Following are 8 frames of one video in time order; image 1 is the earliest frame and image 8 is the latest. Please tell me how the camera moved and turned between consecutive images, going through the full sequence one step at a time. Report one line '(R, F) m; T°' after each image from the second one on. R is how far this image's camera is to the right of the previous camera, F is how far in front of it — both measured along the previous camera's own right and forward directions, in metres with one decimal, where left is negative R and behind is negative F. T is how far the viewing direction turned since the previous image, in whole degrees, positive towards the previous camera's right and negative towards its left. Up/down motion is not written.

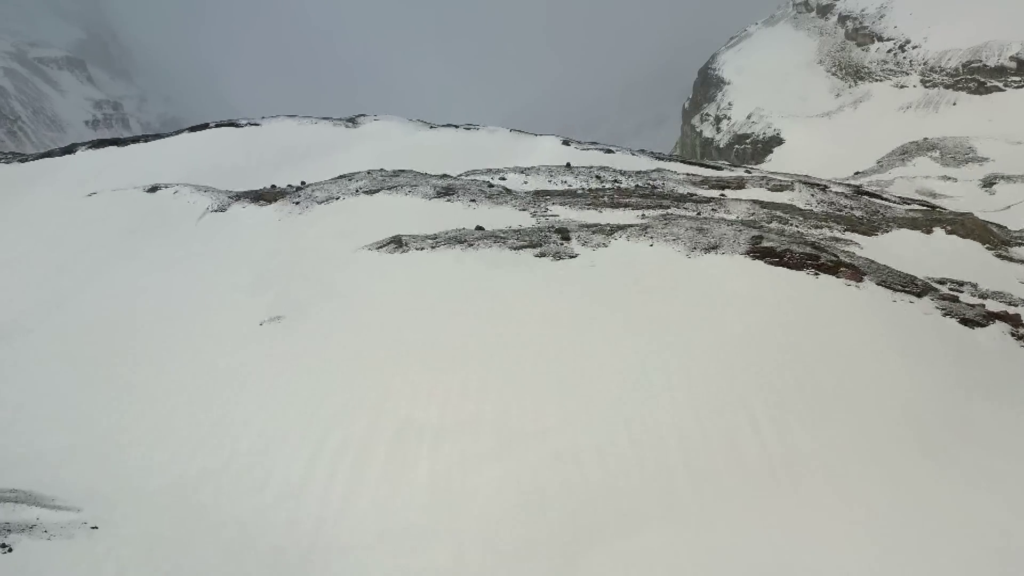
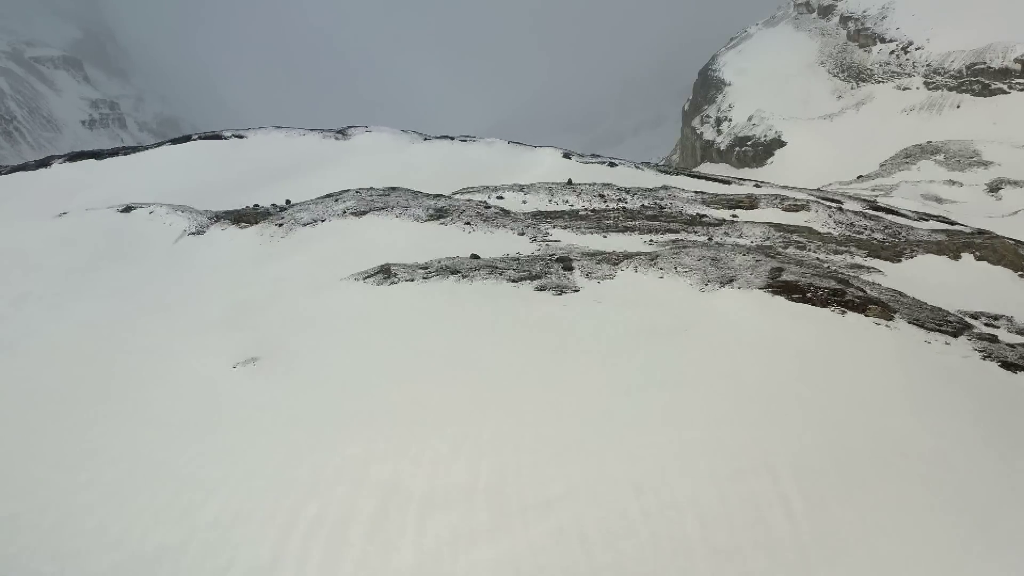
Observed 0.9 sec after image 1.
(0.0, +1.5) m; 0°
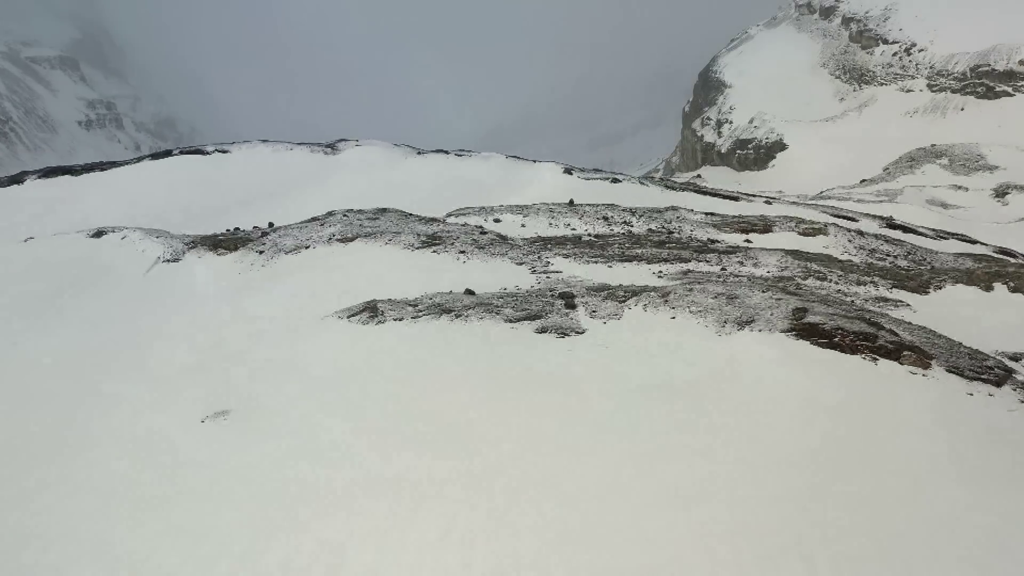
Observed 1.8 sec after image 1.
(0.0, +1.5) m; 0°
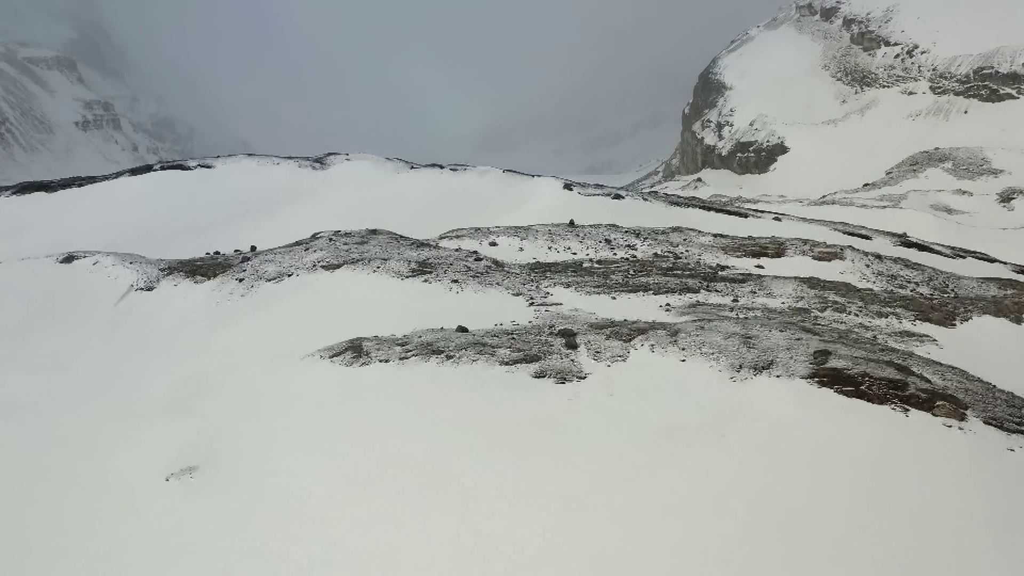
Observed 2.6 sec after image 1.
(0.0, +1.3) m; 0°
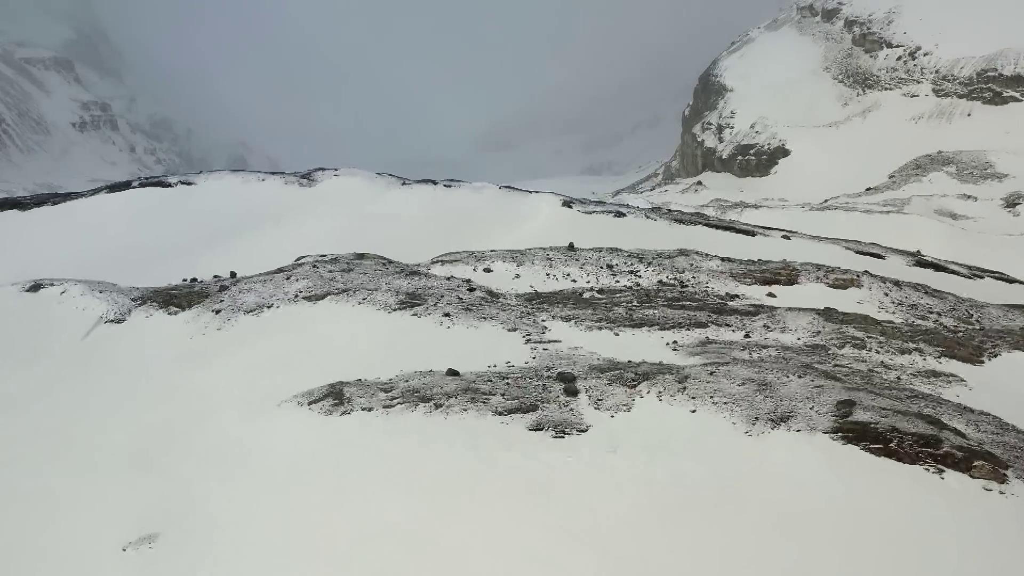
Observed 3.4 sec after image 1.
(+0.1, +1.2) m; 0°
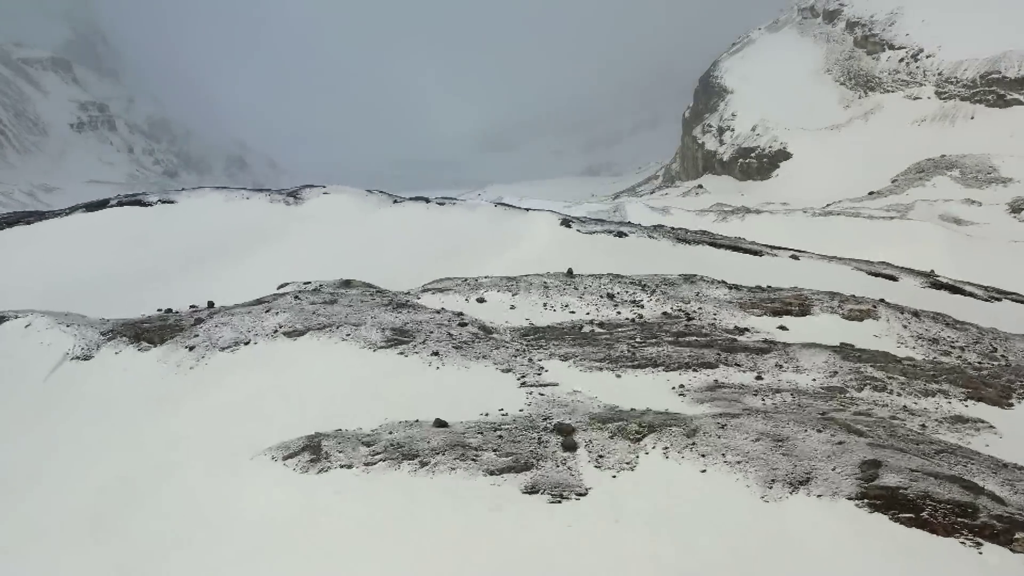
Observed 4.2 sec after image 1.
(+0.1, +1.2) m; 0°
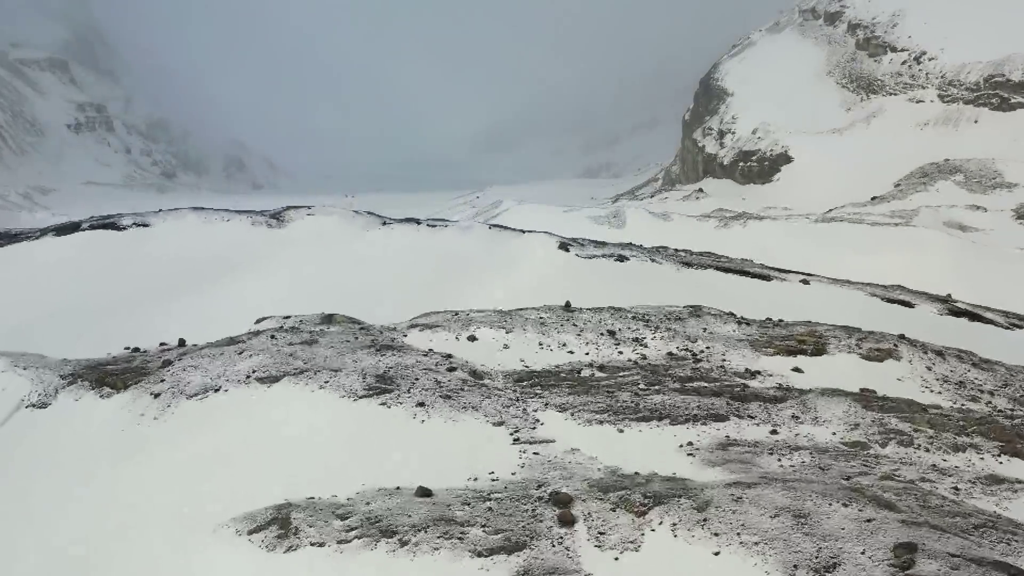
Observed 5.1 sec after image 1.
(+0.1, +1.3) m; 0°
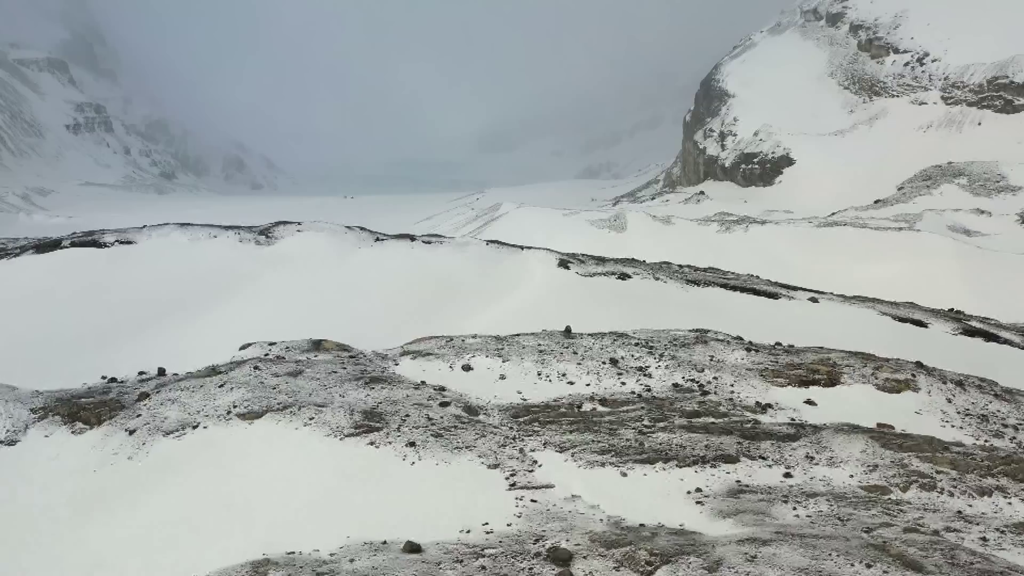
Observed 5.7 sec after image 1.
(+0.1, +0.9) m; 0°
